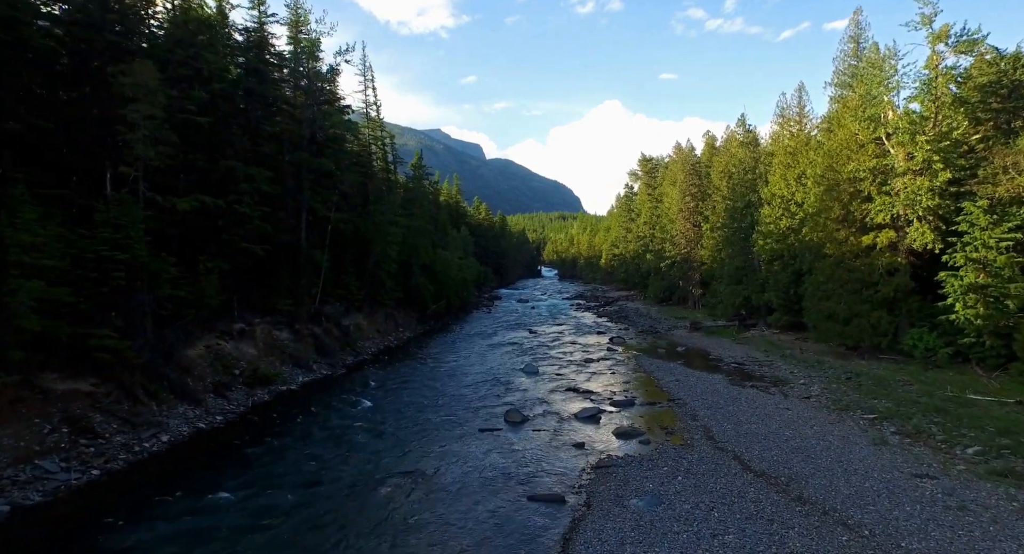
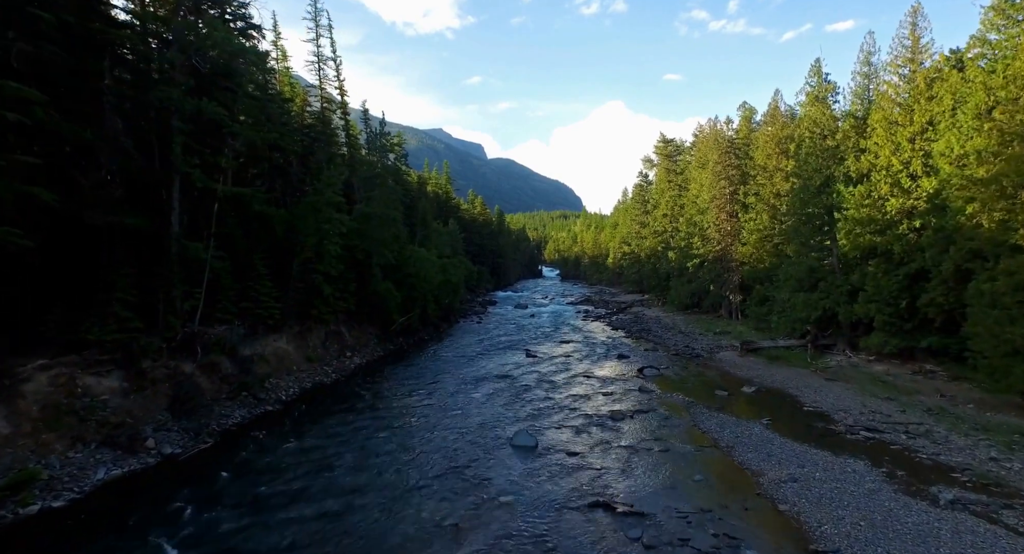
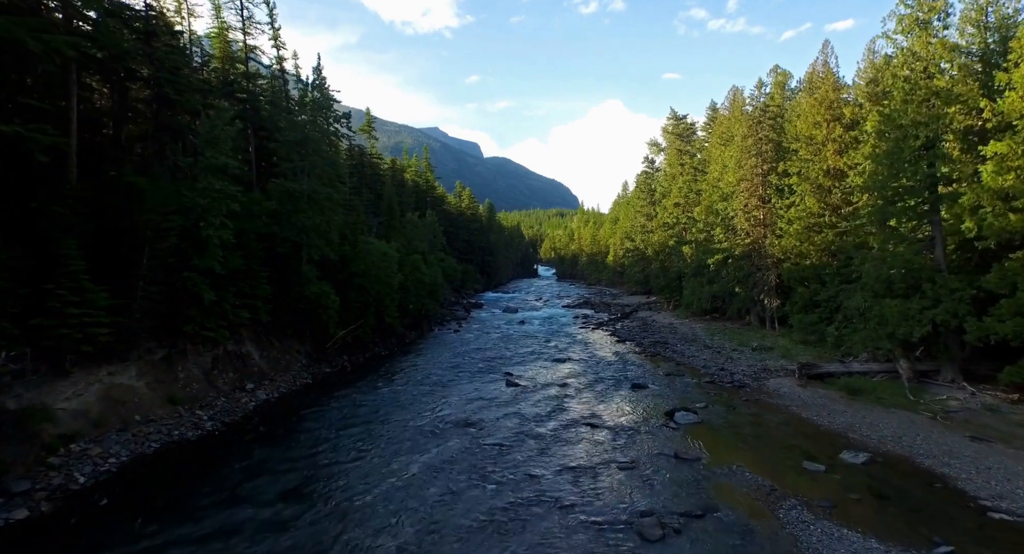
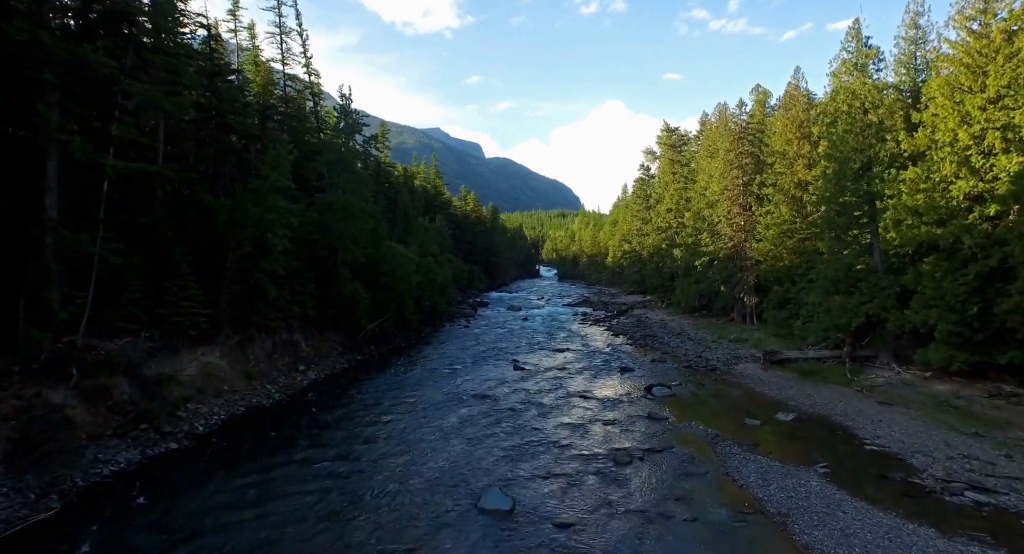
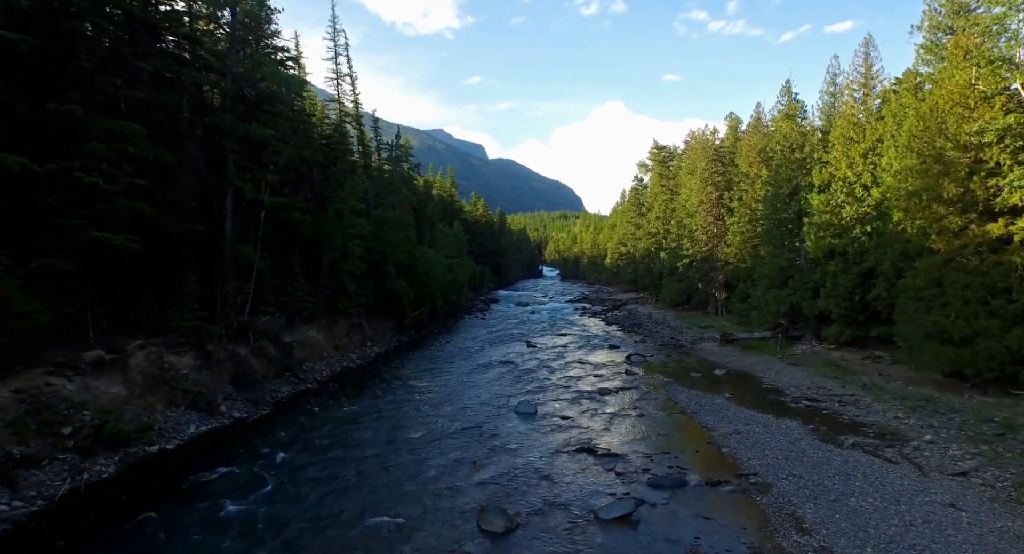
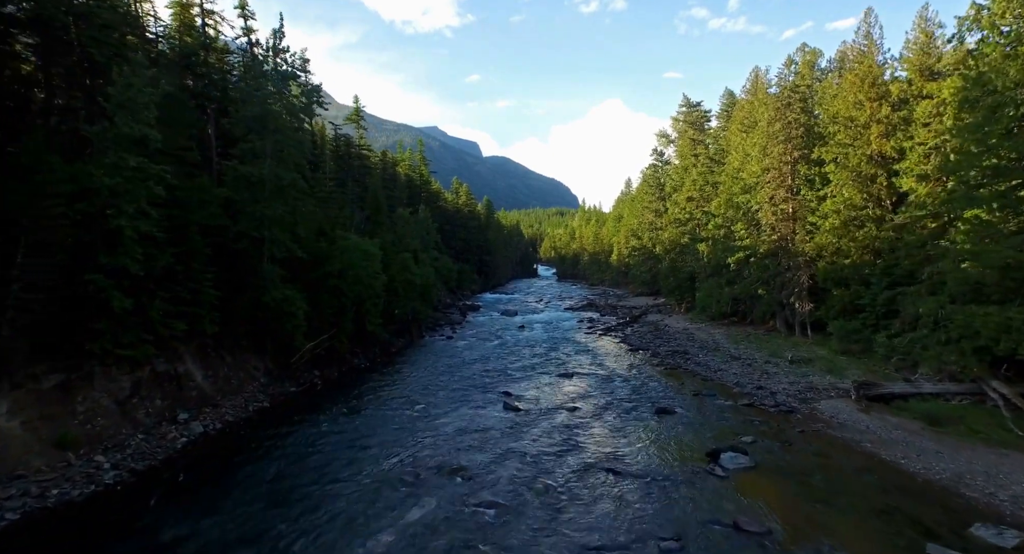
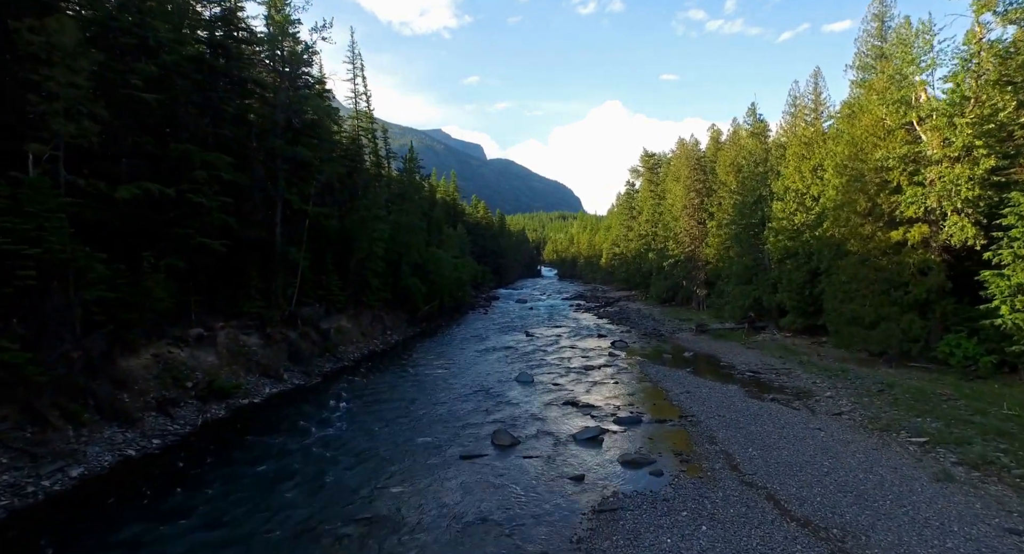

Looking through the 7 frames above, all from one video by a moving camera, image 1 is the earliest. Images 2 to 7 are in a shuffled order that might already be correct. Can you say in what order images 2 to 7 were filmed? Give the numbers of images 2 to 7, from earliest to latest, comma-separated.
7, 5, 2, 4, 3, 6
